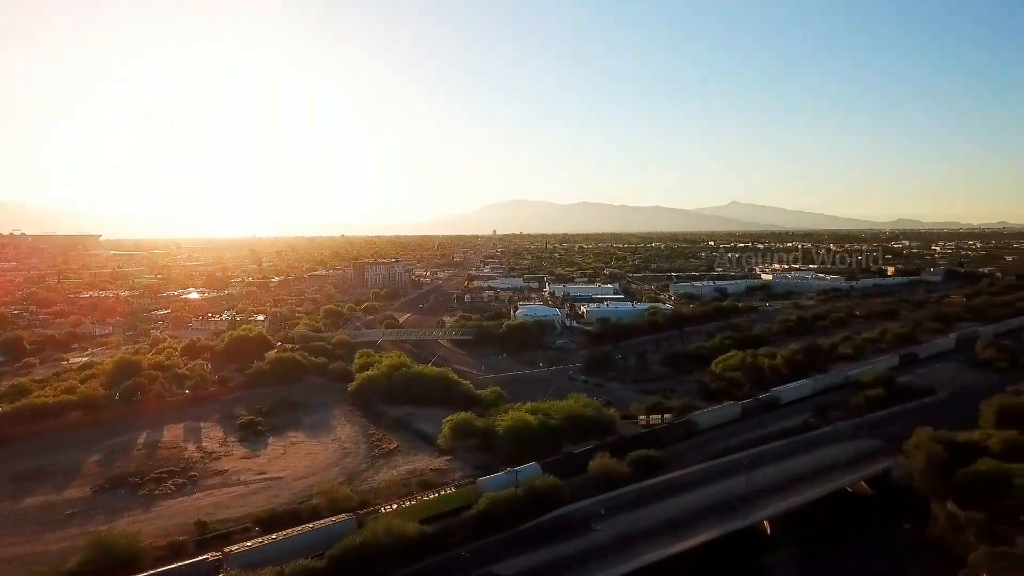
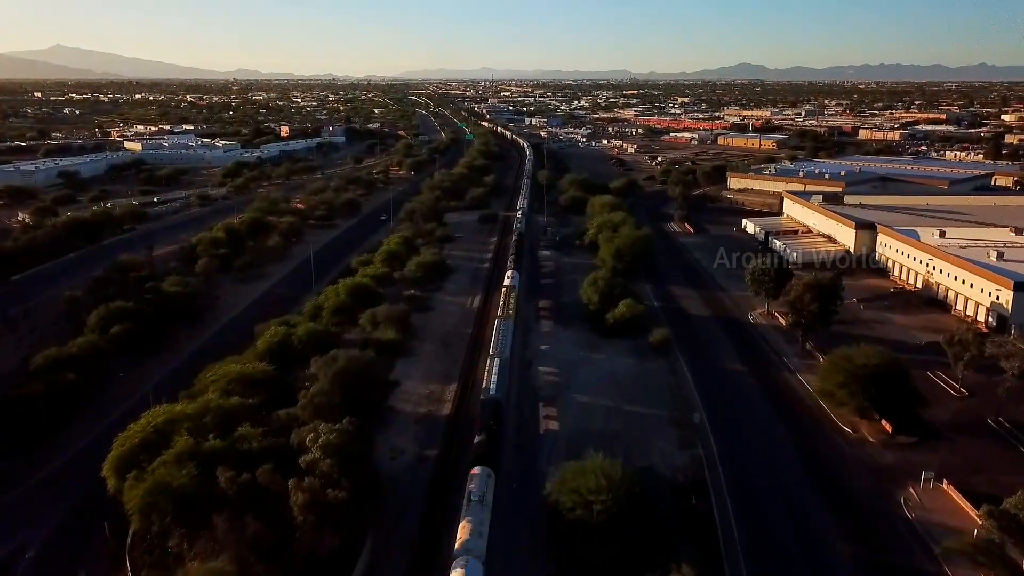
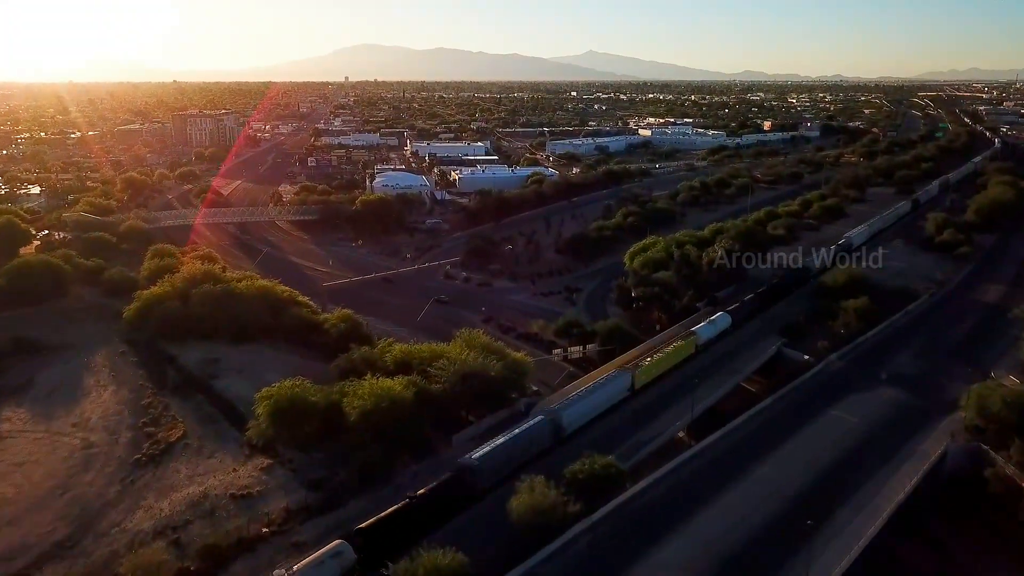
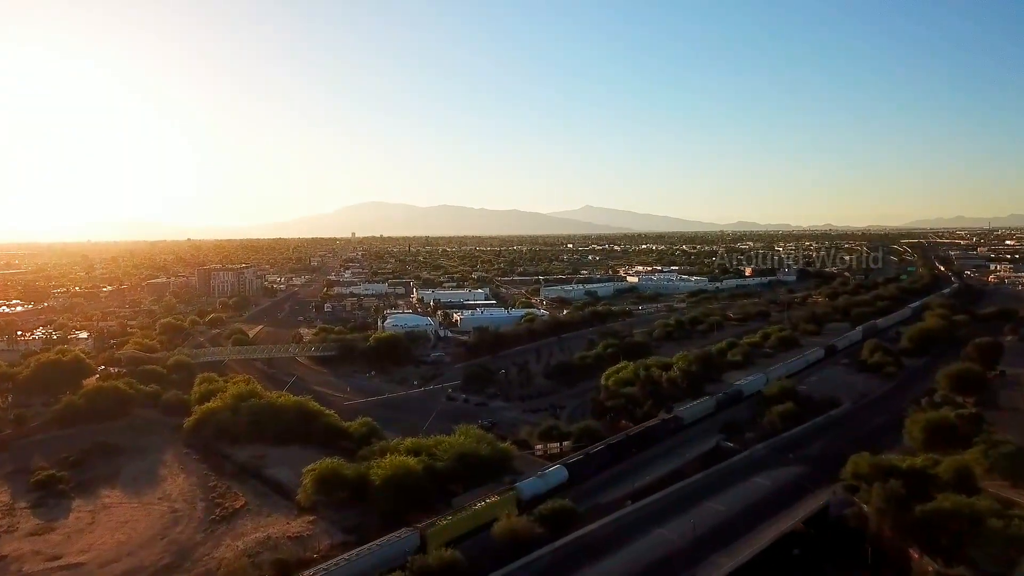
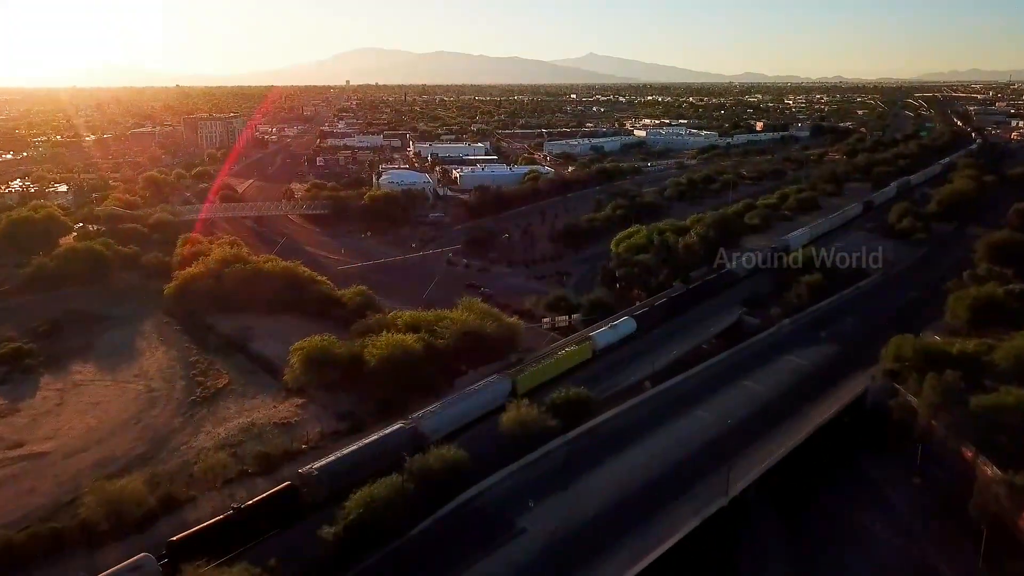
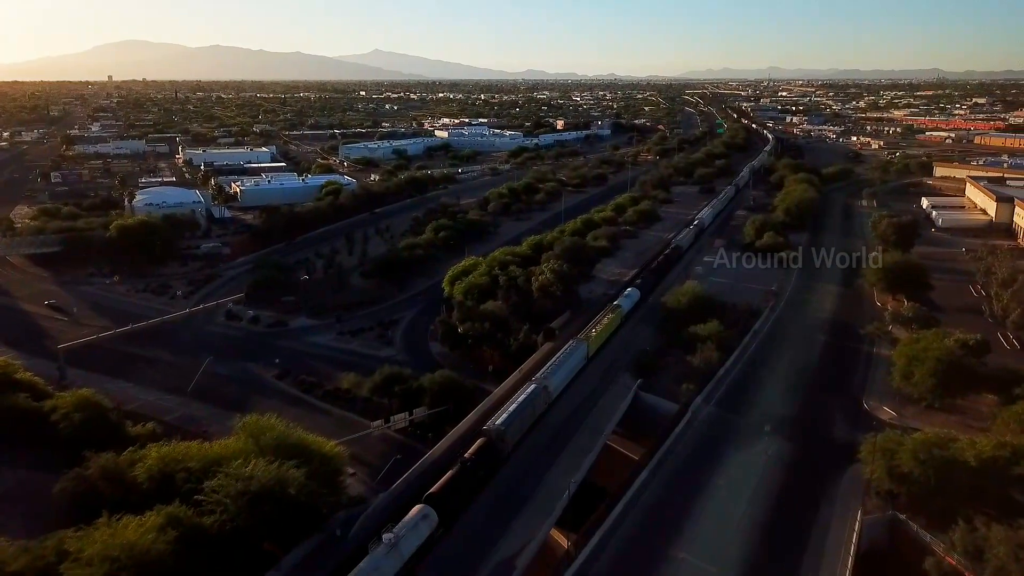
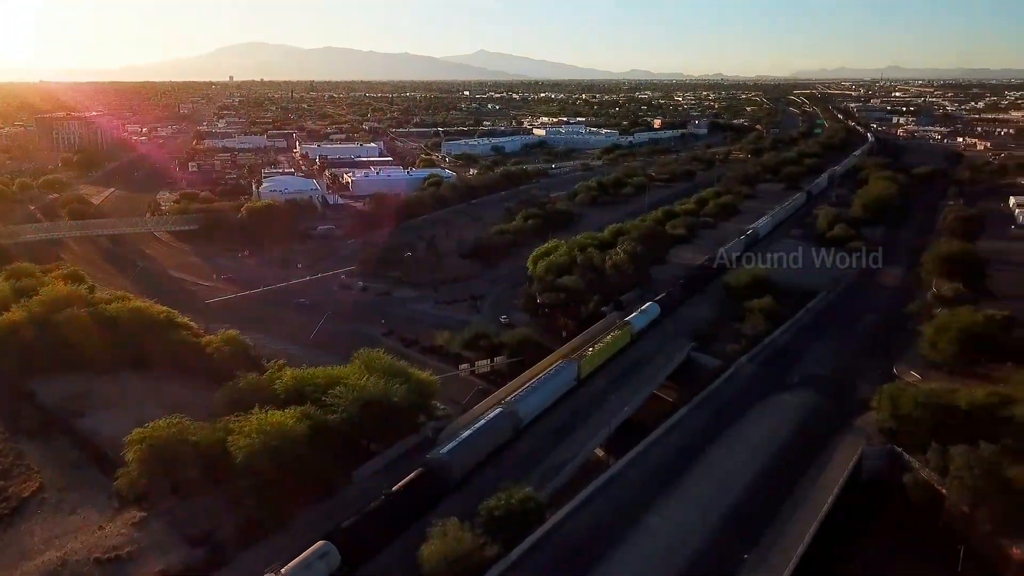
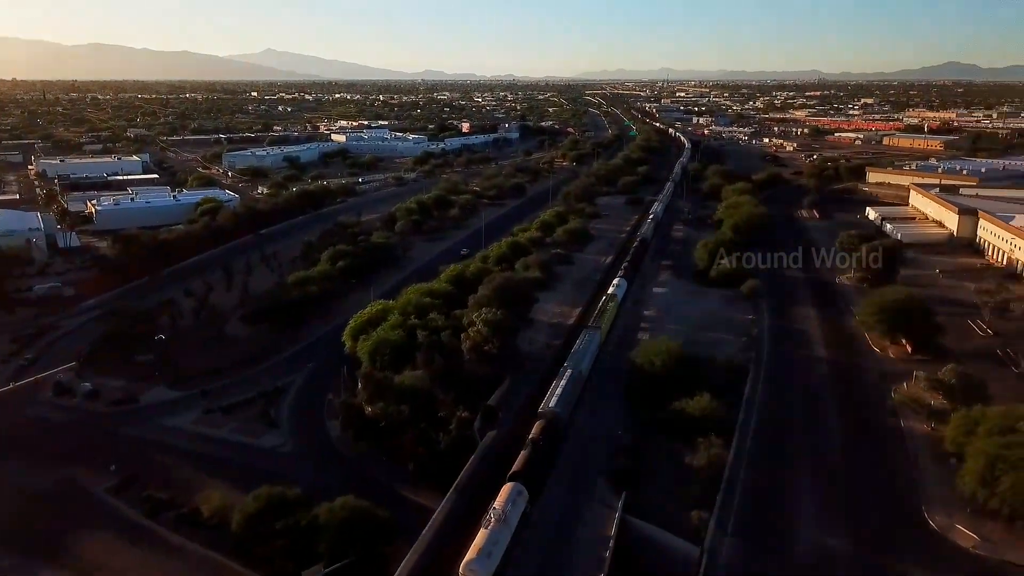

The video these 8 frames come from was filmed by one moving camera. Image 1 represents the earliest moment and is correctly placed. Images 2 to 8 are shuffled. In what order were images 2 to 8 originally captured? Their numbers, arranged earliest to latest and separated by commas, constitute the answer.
4, 5, 3, 7, 6, 8, 2
